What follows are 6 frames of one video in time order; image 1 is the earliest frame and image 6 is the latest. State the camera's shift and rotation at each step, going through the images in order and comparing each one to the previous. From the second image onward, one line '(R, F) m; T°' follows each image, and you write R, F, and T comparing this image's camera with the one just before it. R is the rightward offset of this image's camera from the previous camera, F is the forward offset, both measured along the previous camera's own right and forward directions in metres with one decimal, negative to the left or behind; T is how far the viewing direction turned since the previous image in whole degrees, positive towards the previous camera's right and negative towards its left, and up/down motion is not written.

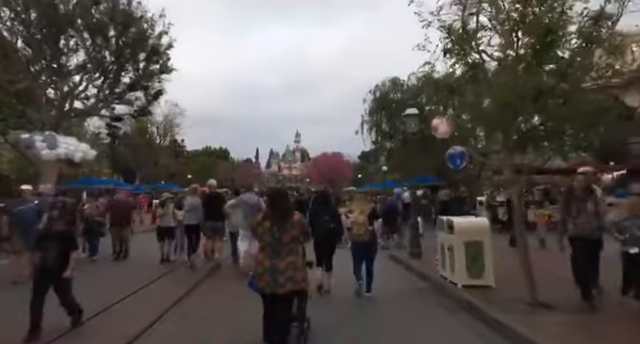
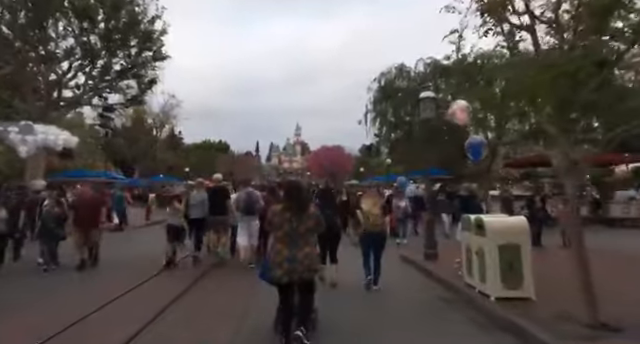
(0.0, +0.7) m; 0°
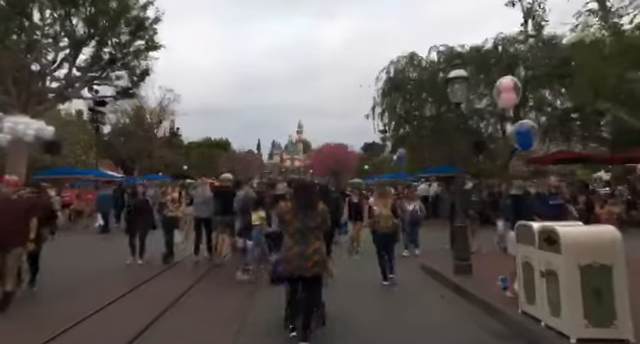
(-0.1, +1.0) m; 0°
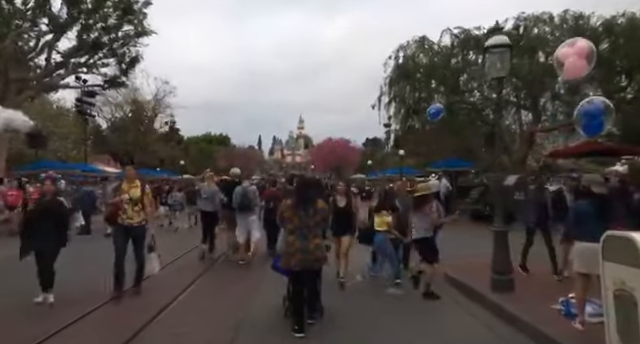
(0.0, +0.9) m; 0°
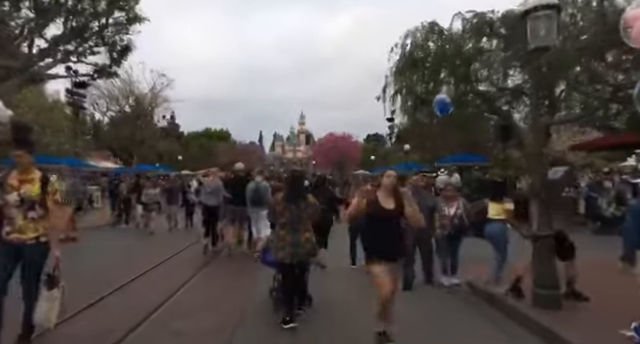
(0.0, +0.6) m; 0°
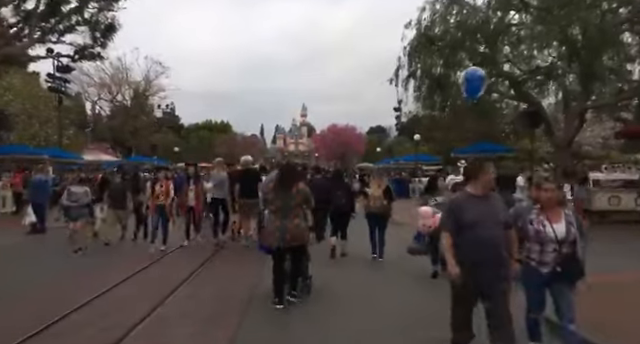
(-0.1, +1.1) m; 0°
